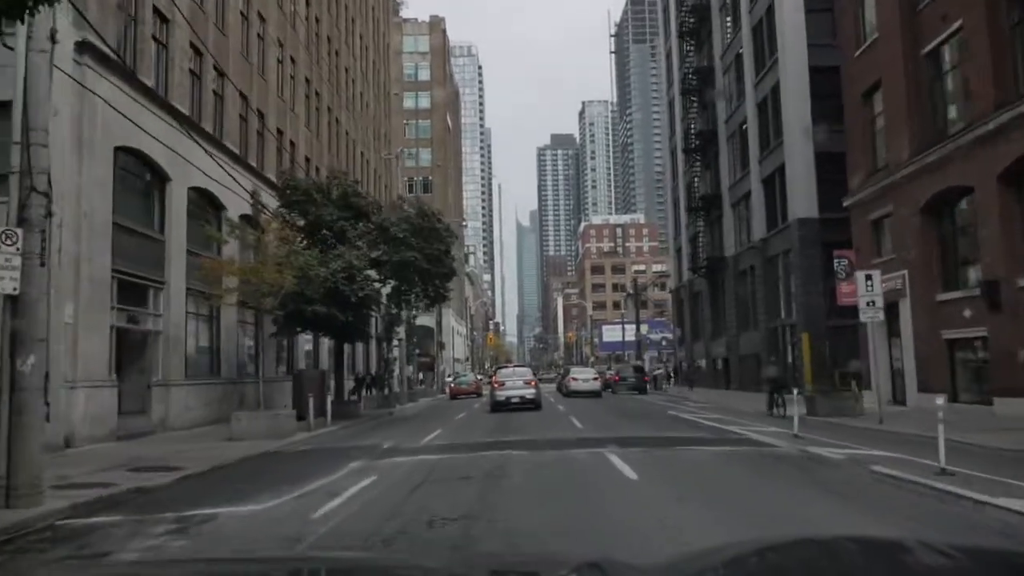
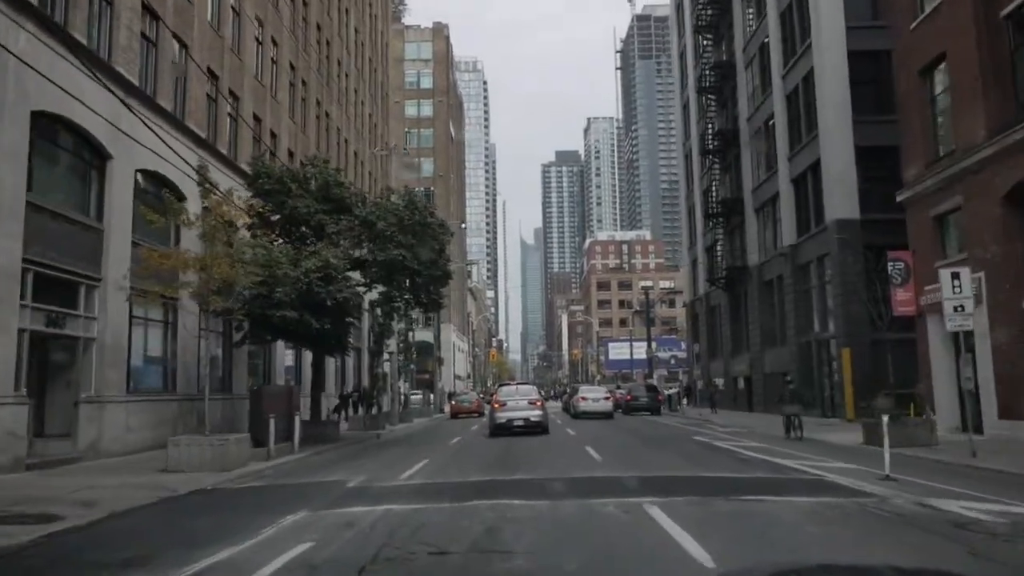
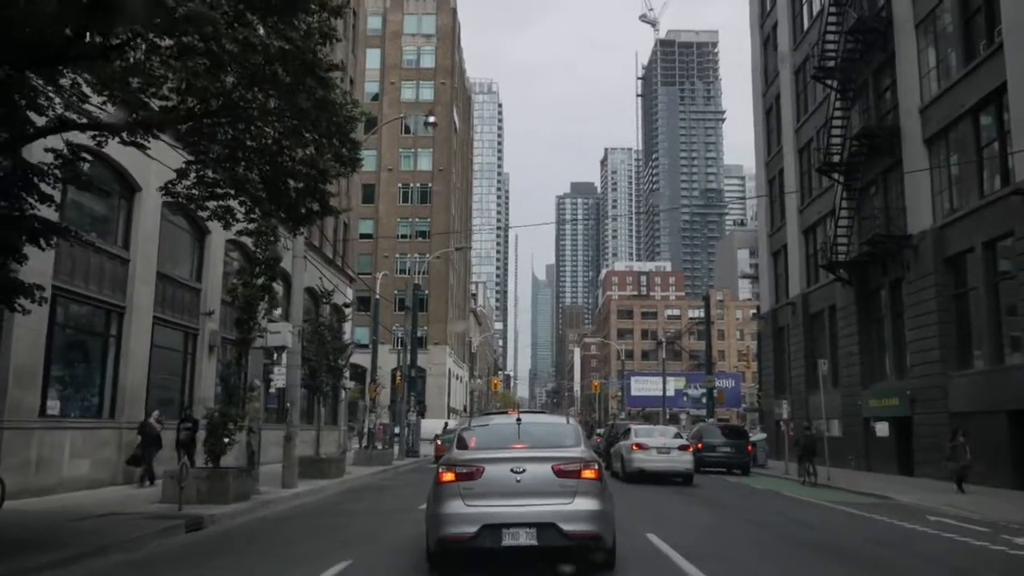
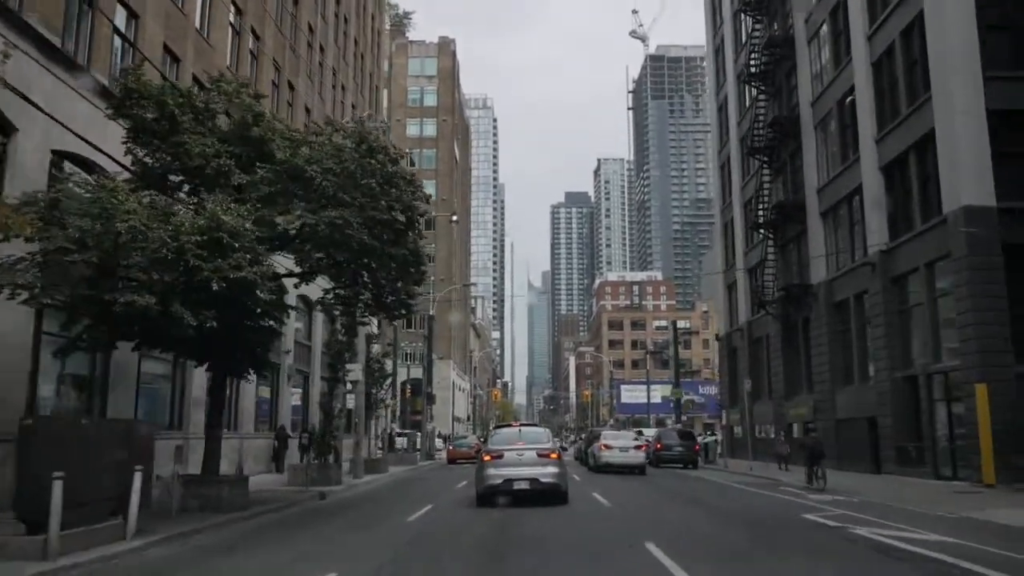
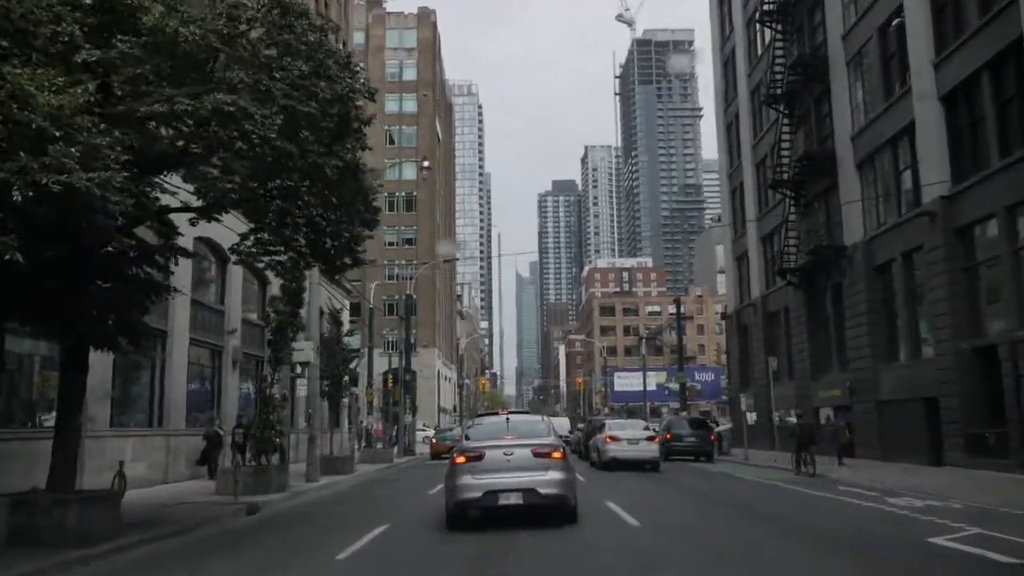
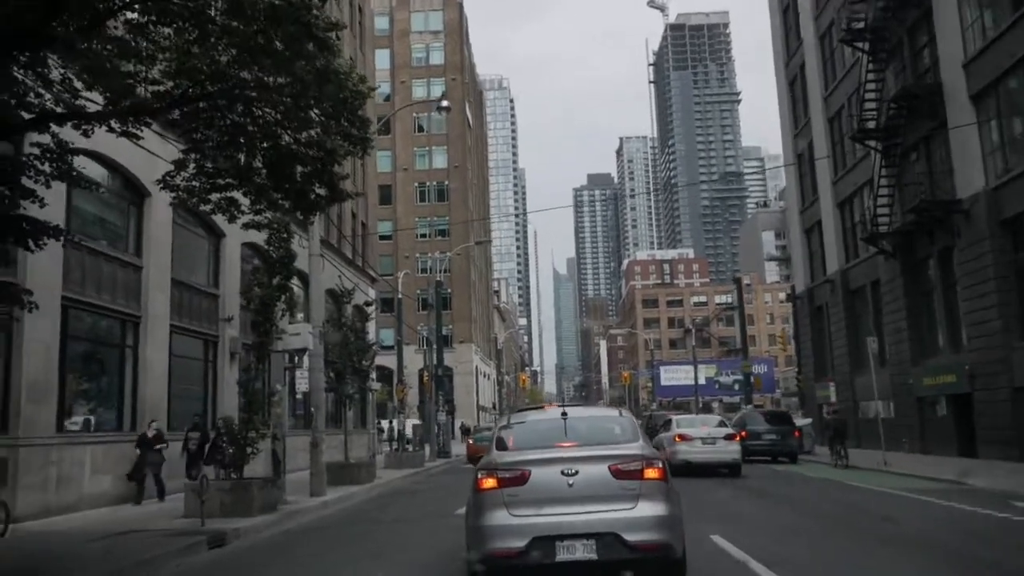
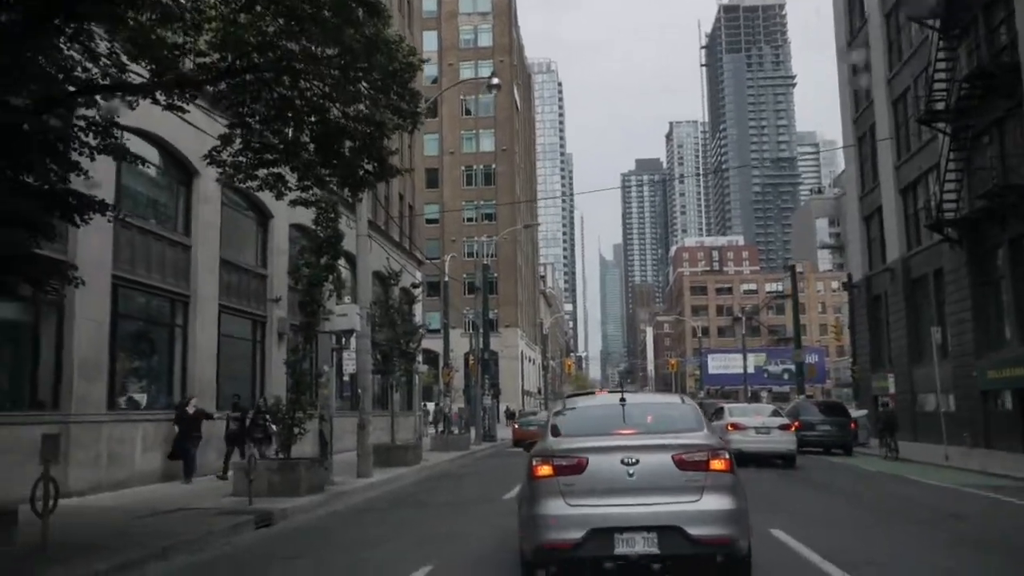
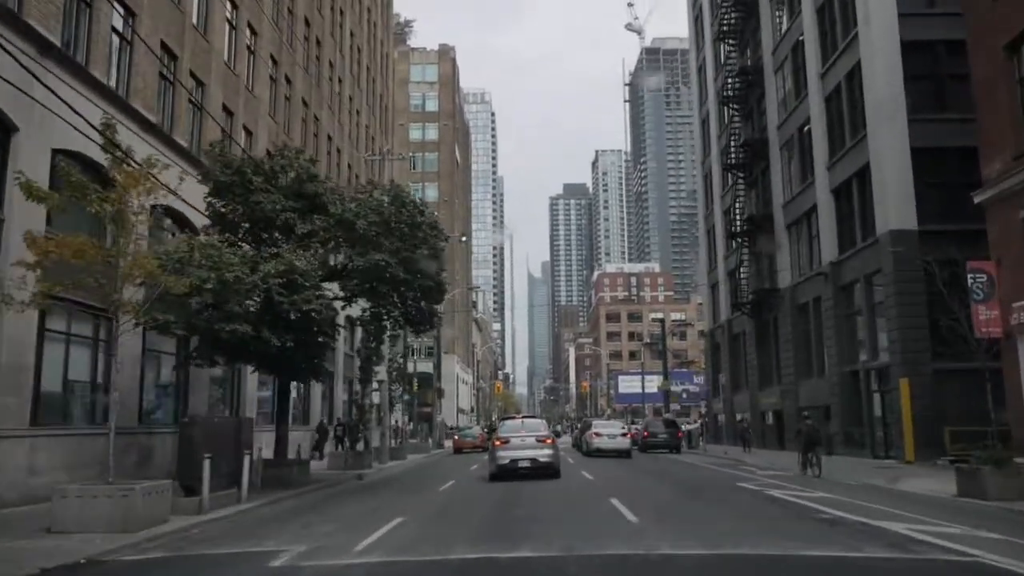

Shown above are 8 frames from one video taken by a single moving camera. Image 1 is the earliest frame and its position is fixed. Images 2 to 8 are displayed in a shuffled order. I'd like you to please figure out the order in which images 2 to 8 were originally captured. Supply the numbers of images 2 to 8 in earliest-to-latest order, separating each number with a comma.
2, 8, 4, 5, 3, 6, 7
